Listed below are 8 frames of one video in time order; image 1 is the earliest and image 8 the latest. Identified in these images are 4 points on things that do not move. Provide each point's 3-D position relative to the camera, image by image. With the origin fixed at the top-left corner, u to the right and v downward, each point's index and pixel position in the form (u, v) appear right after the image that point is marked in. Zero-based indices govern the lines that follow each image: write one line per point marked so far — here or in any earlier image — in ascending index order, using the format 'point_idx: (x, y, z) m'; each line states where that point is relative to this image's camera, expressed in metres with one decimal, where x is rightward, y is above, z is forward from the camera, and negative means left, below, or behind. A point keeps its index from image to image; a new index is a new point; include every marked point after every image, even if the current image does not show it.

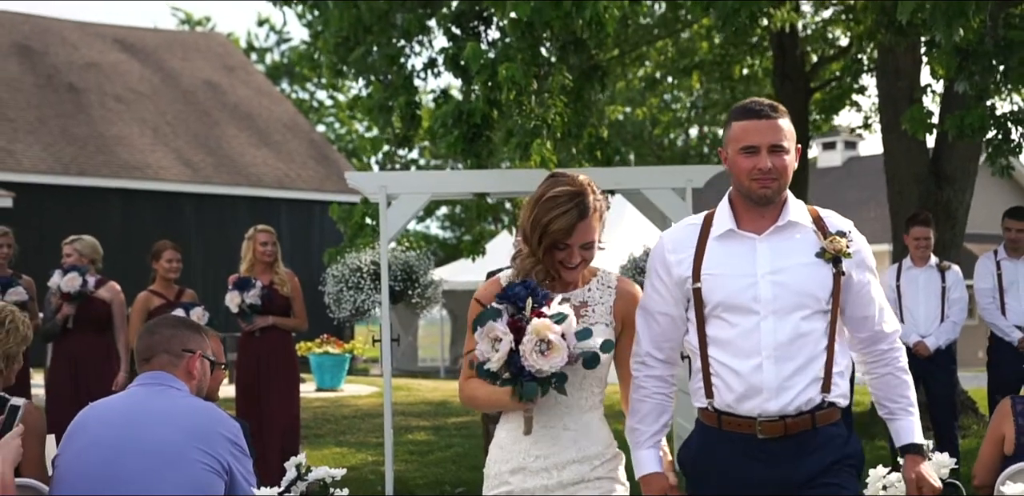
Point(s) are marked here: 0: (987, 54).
0: (+4.1, +1.4, +10.1) m
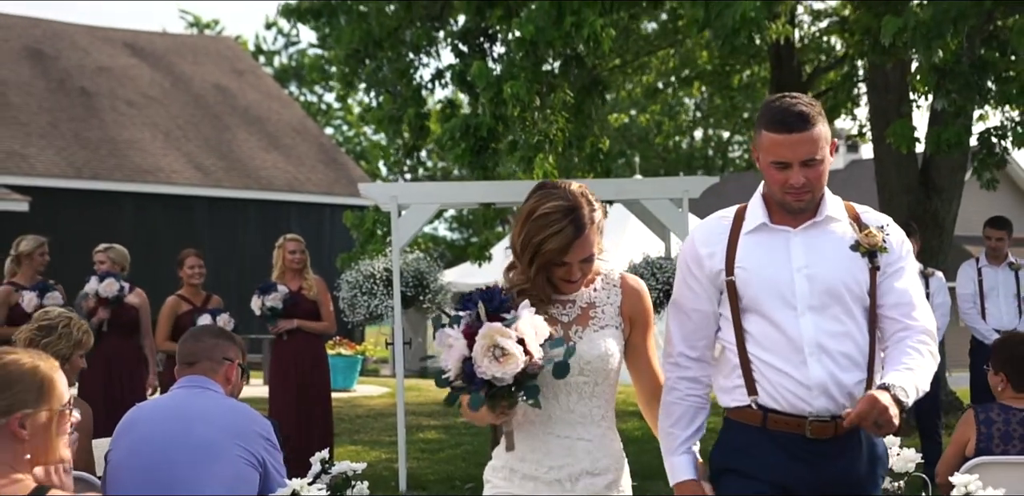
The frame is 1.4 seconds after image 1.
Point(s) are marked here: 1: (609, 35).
0: (+4.2, +1.6, +10.2) m
1: (+1.0, +2.1, +11.2) m
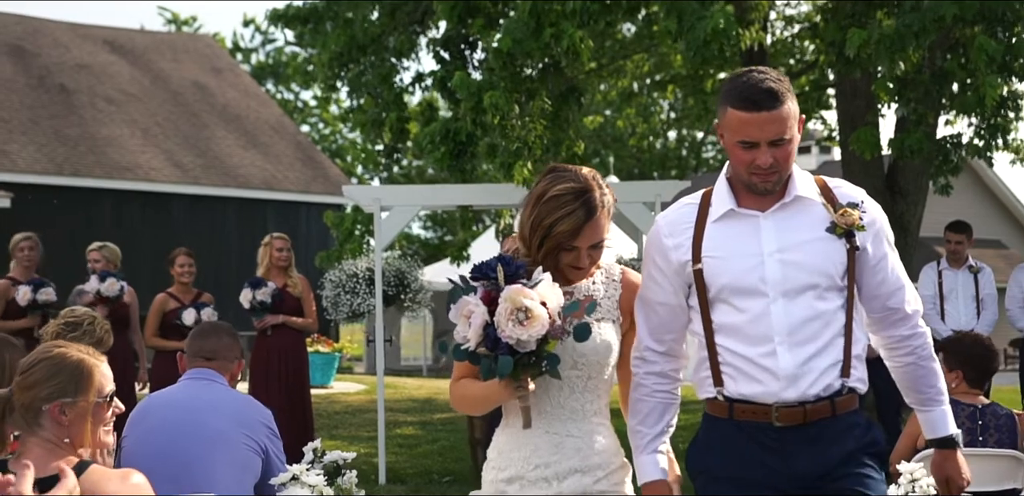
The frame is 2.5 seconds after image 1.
0: (+4.0, +1.6, +10.6) m
1: (+0.8, +2.1, +11.5) m
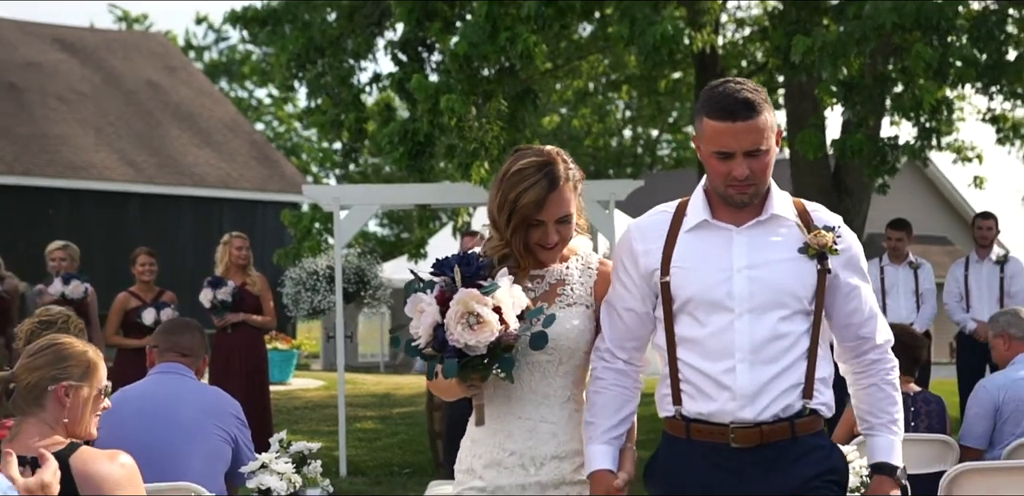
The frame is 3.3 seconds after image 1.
0: (+3.5, +1.6, +11.0) m
1: (+0.3, +2.1, +11.8) m
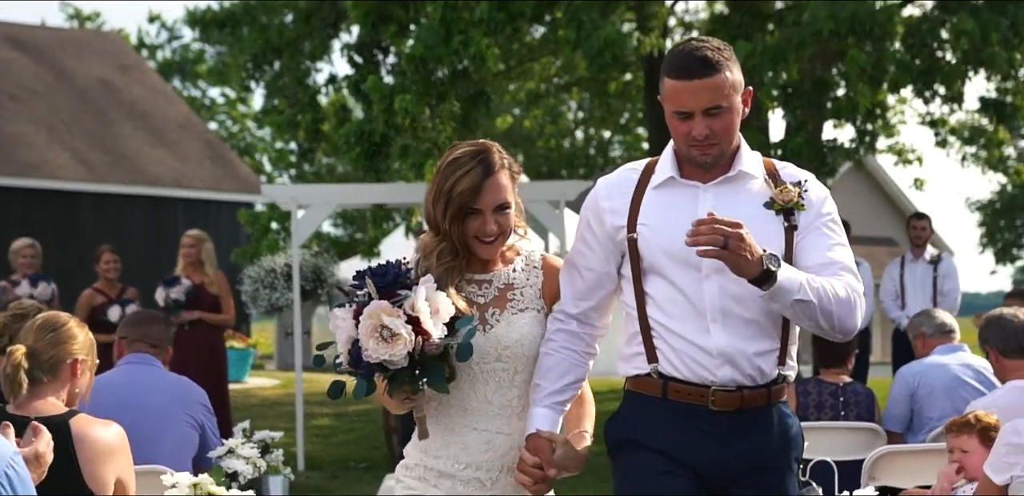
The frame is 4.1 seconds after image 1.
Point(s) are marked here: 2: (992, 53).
0: (+3.1, +1.6, +11.5) m
1: (-0.2, +2.1, +12.1) m
2: (+4.9, +2.0, +11.5) m
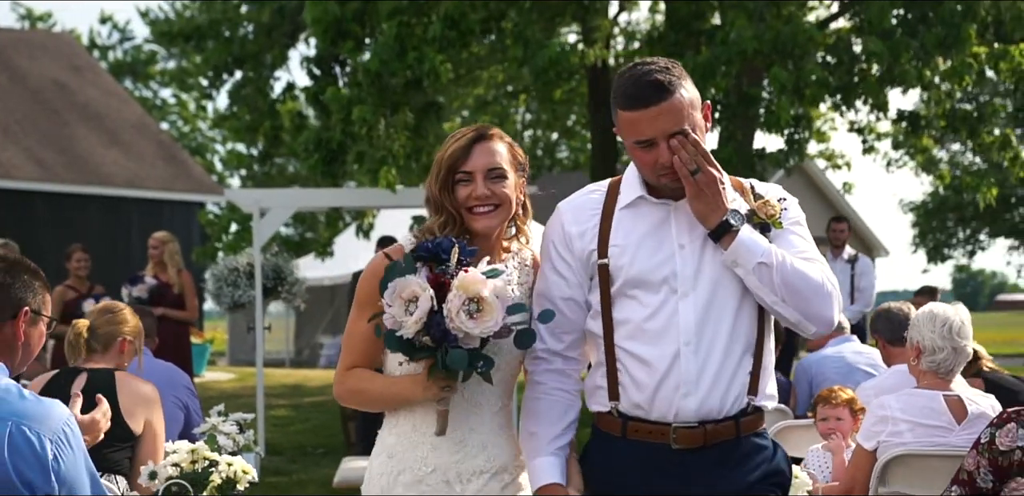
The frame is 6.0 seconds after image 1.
0: (+2.5, +1.6, +12.4) m
1: (-0.8, +2.1, +12.9) m
2: (+4.4, +2.0, +12.5) m
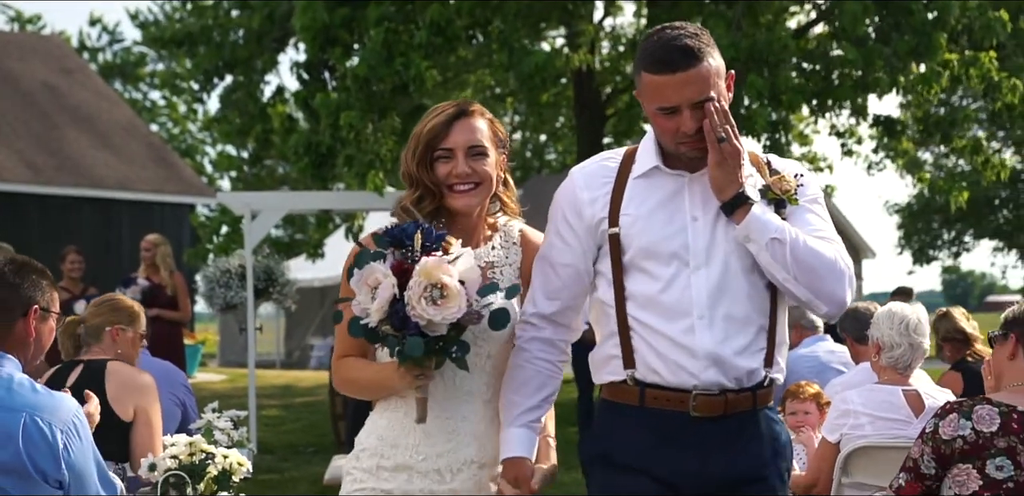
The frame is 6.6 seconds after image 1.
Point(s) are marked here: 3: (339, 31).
0: (+2.3, +1.6, +12.7) m
1: (-0.9, +2.1, +13.2) m
2: (+4.2, +2.0, +12.8) m
3: (-2.1, +2.7, +13.8) m
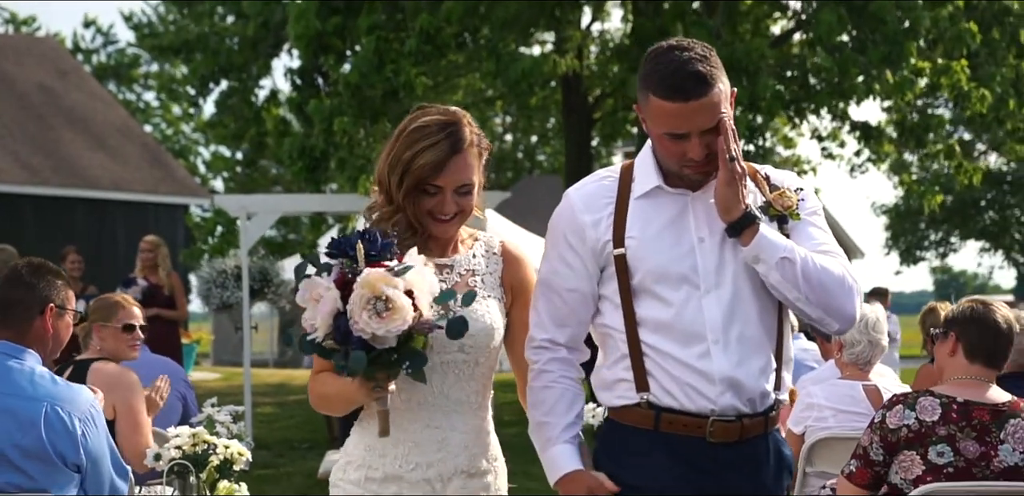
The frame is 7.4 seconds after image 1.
0: (+2.2, +1.6, +13.0) m
1: (-1.1, +2.1, +13.5) m
2: (+4.1, +1.9, +13.2) m
3: (-2.3, +2.7, +14.1) m
